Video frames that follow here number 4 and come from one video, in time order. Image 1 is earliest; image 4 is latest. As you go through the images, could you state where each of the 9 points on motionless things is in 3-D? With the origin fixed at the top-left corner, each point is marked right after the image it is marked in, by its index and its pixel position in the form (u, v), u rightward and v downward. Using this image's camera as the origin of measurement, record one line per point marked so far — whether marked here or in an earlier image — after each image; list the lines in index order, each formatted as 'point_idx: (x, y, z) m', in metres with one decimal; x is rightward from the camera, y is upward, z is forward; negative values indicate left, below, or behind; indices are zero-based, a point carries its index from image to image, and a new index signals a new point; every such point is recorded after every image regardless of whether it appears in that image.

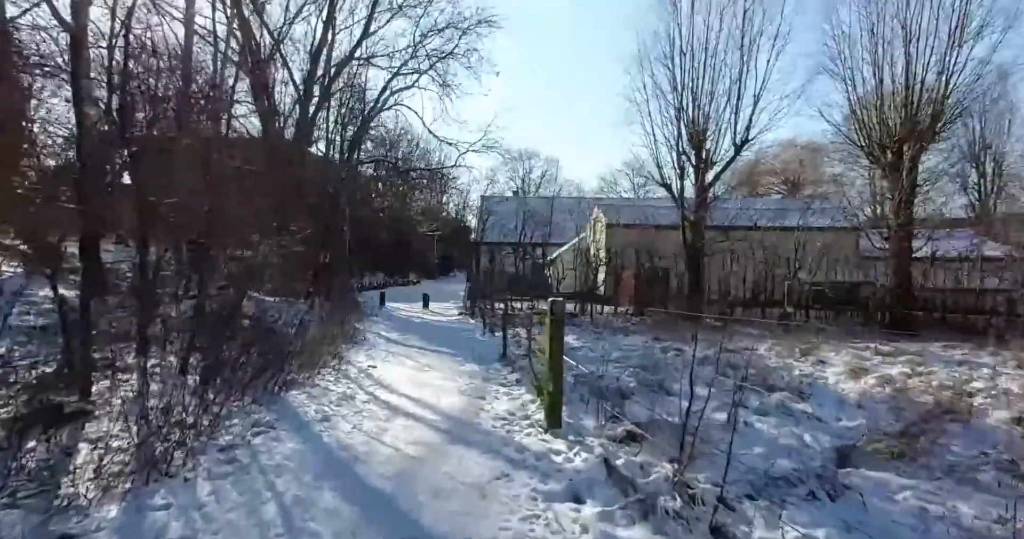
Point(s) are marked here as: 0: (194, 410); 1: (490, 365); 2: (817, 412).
0: (-2.9, -1.3, +4.8) m
1: (-0.4, -1.6, +8.8) m
2: (+3.9, -1.9, +6.8) m
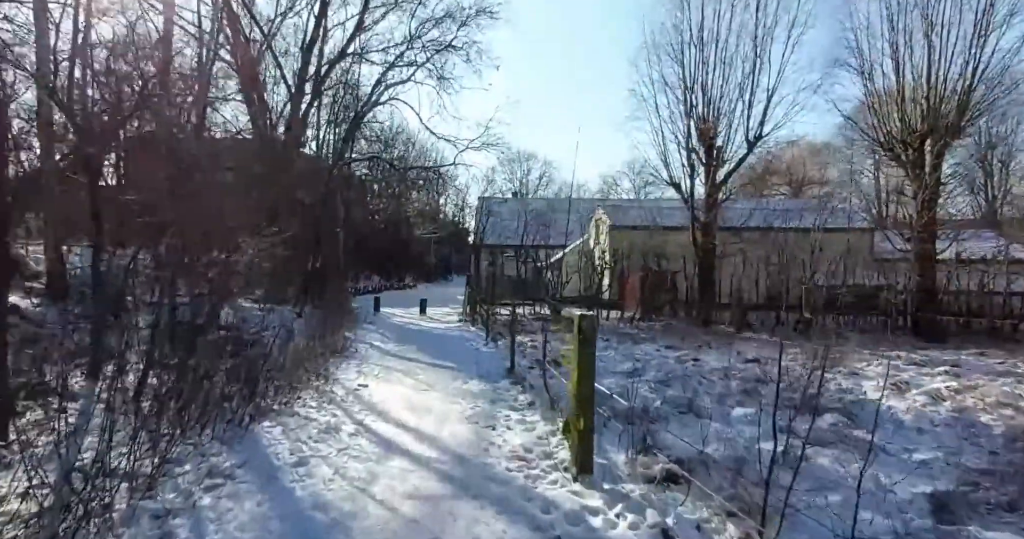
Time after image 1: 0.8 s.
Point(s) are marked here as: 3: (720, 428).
0: (-2.7, -1.4, +3.8) m
1: (-0.2, -1.7, +7.8) m
2: (+4.1, -1.9, +5.8) m
3: (+2.5, -1.9, +6.2) m
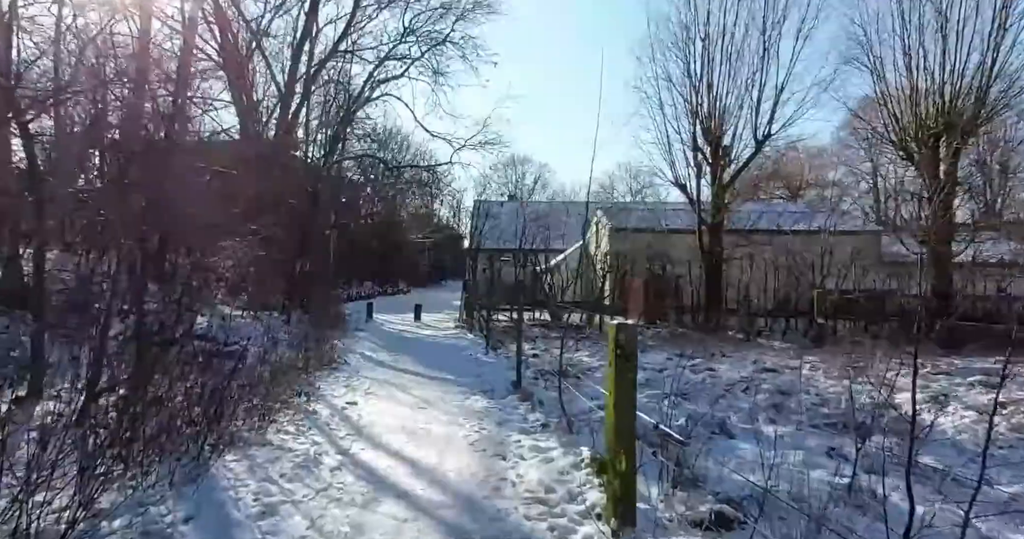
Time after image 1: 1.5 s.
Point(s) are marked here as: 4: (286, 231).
0: (-2.6, -1.4, +3.0) m
1: (-0.1, -1.7, +7.0) m
2: (+4.2, -1.9, +5.0) m
3: (+2.6, -1.9, +5.4) m
4: (-7.0, +1.2, +16.4) m
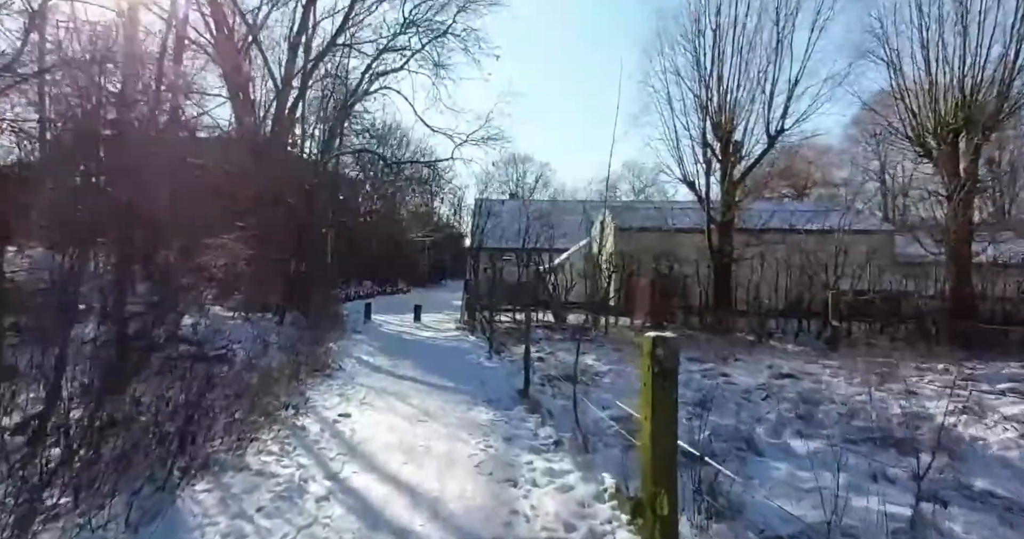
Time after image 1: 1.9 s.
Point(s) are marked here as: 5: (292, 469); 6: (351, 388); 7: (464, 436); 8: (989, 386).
0: (-2.5, -1.4, +2.4) m
1: (-0.1, -1.7, +6.4) m
2: (+4.3, -1.9, +4.5) m
3: (+2.7, -1.9, +4.9) m
4: (-6.9, +1.2, +15.8) m
5: (-1.8, -1.6, +4.2) m
6: (-2.3, -1.7, +7.5) m
7: (-0.5, -1.7, +5.4) m
8: (+8.7, -2.1, +9.7) m
